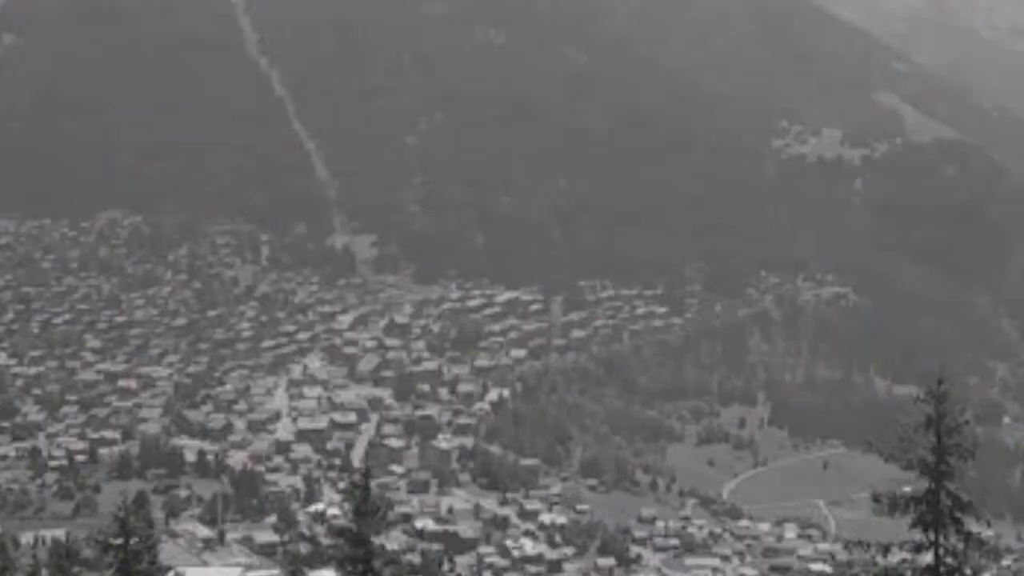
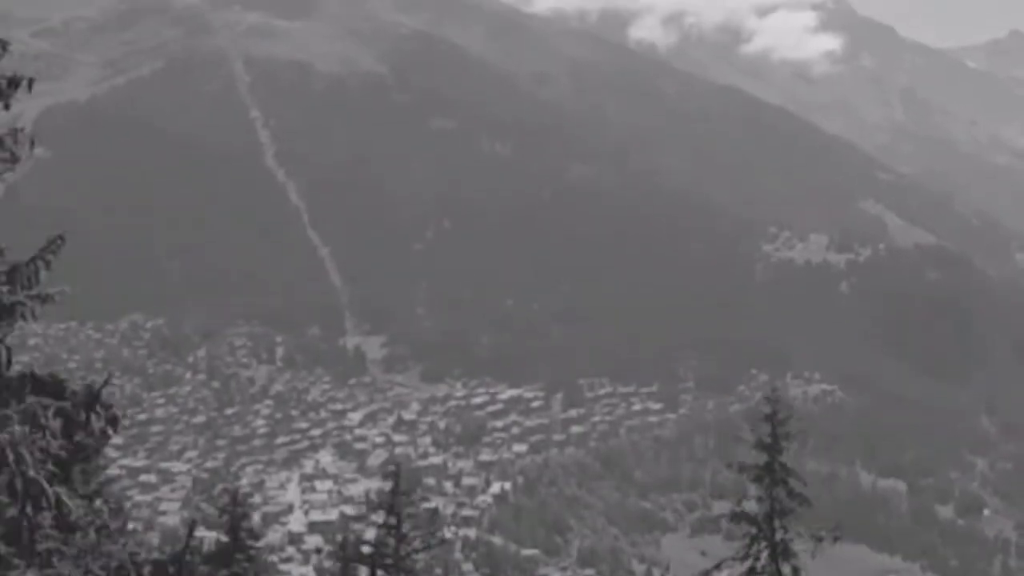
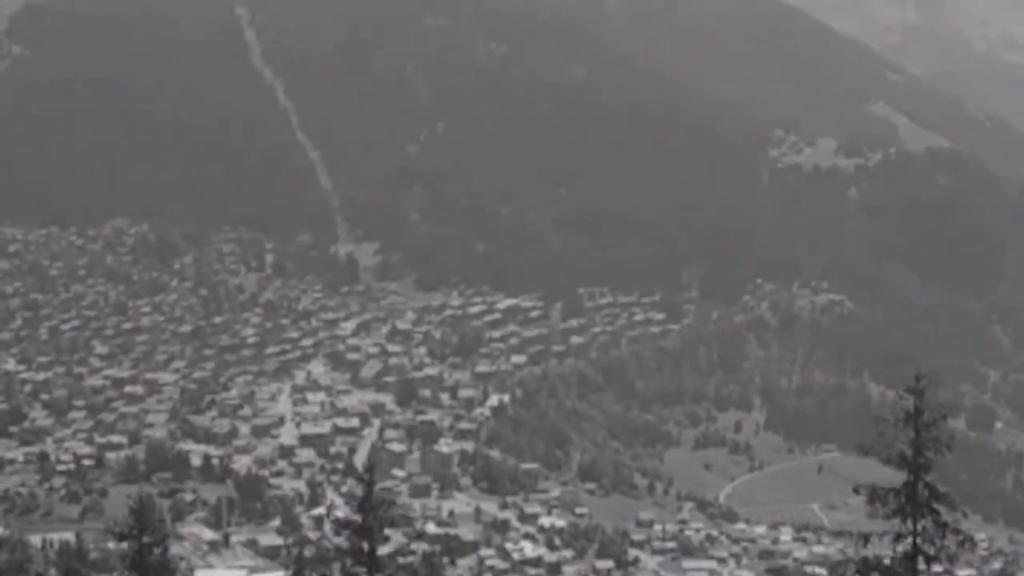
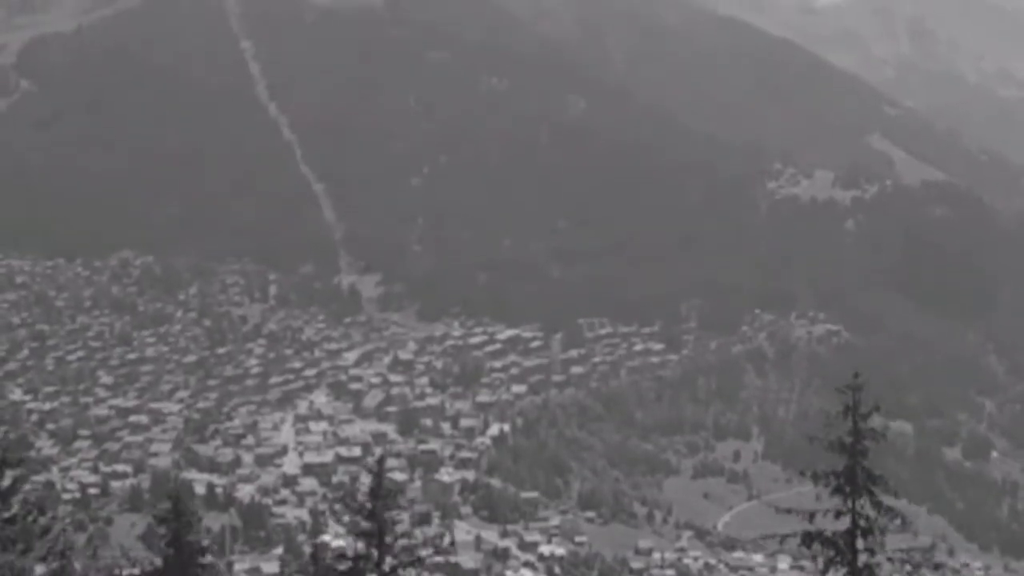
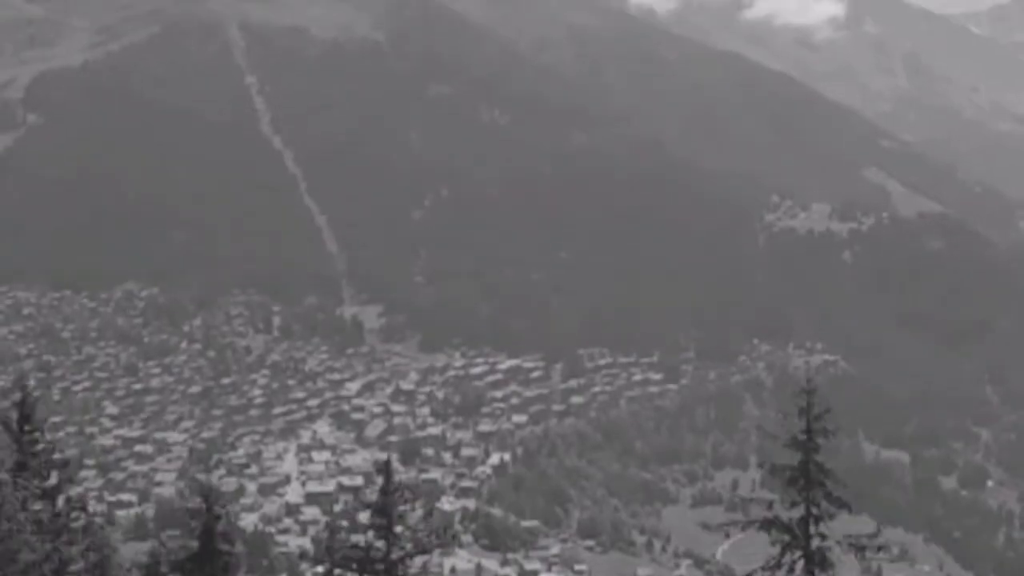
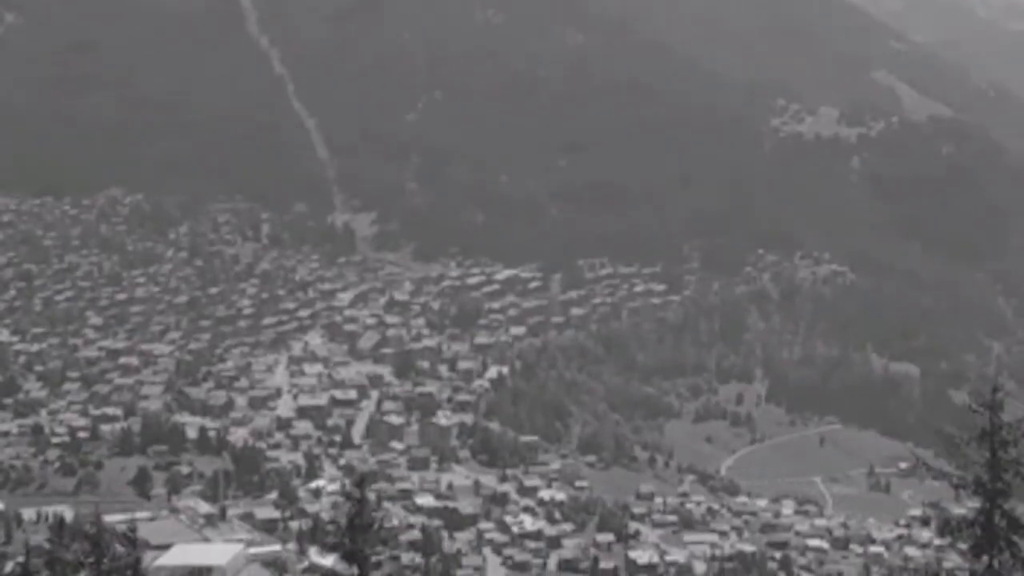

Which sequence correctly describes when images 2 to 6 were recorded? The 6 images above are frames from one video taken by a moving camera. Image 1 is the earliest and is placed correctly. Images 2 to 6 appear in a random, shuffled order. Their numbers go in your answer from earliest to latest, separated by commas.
6, 3, 4, 5, 2
